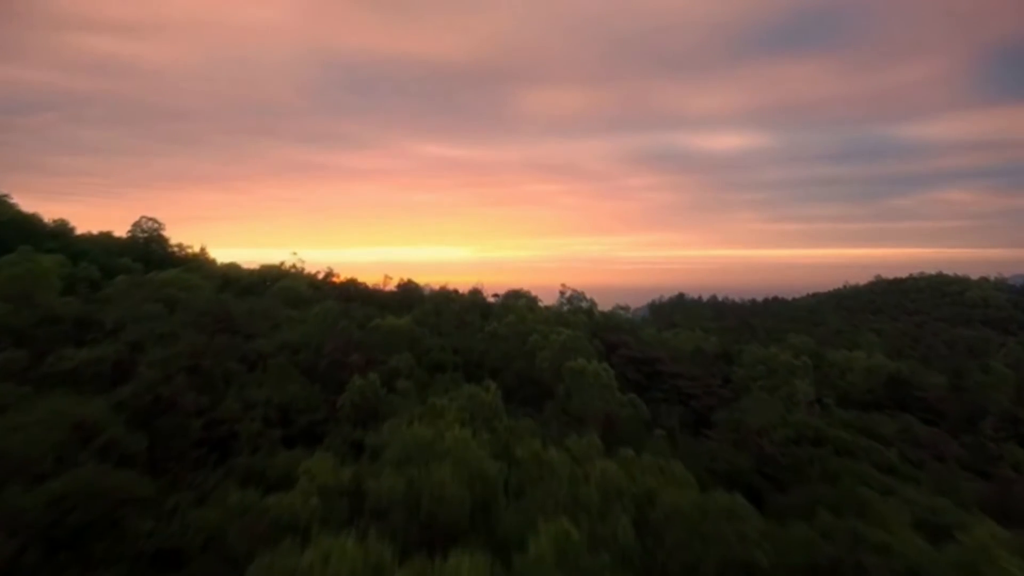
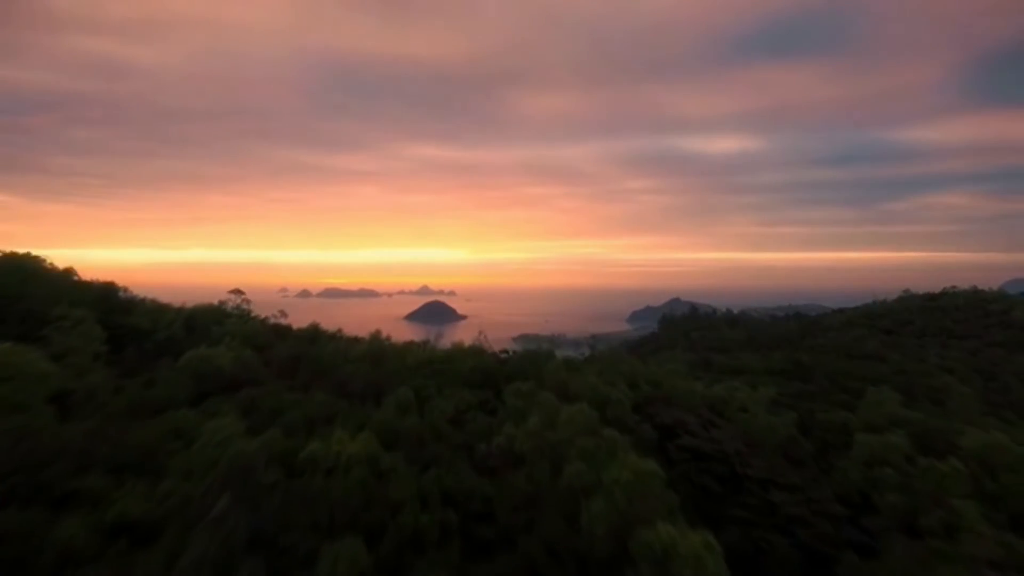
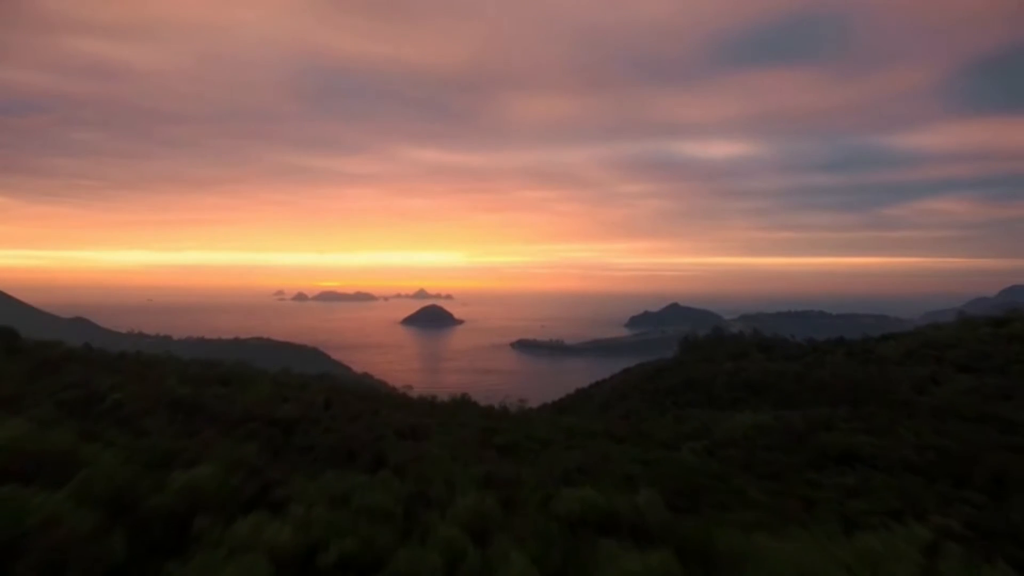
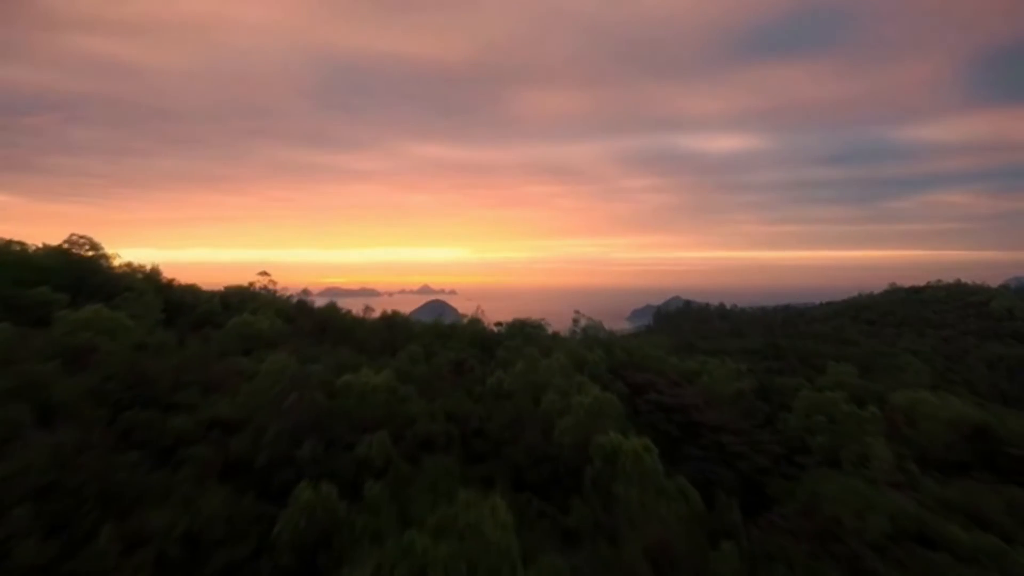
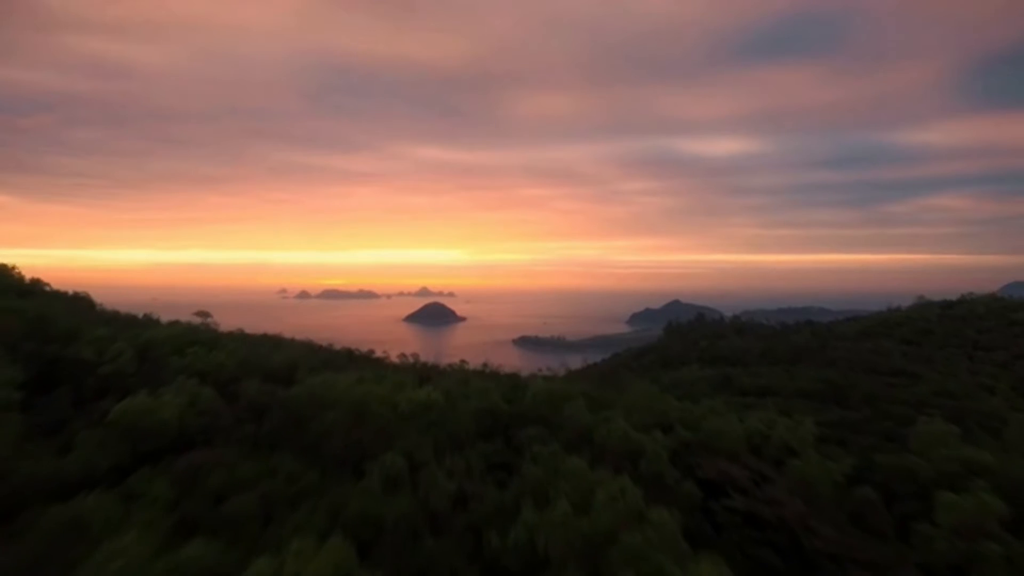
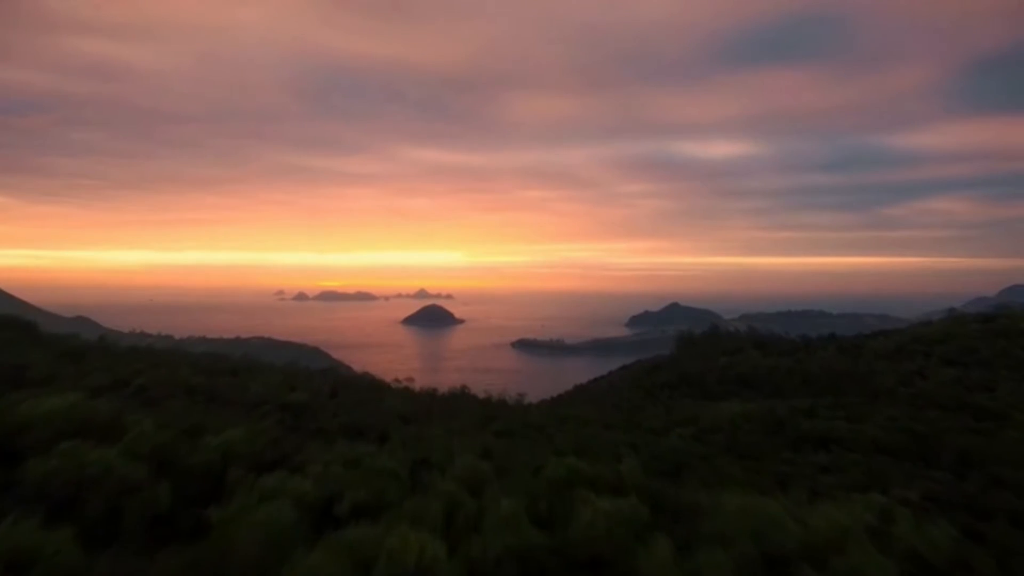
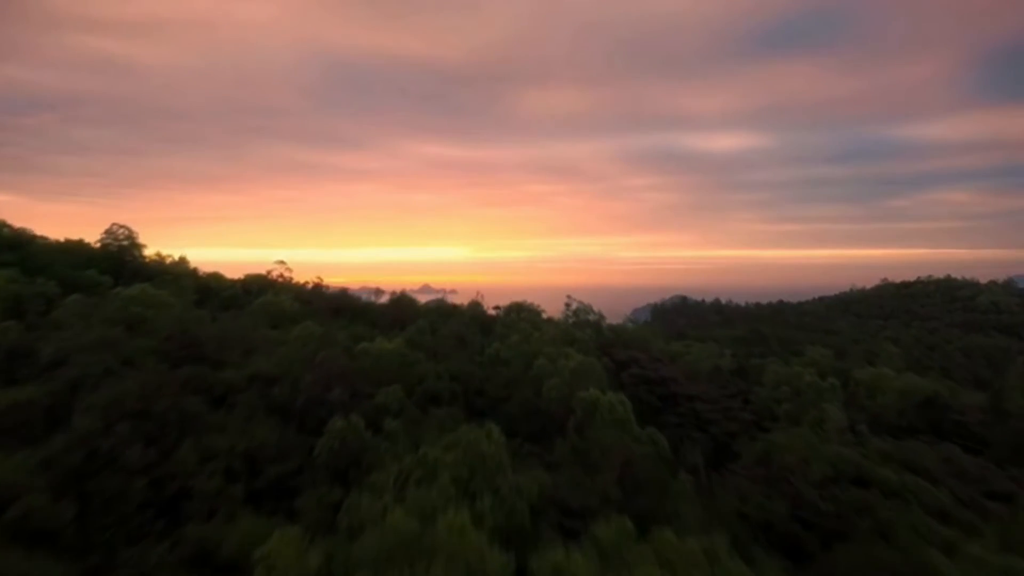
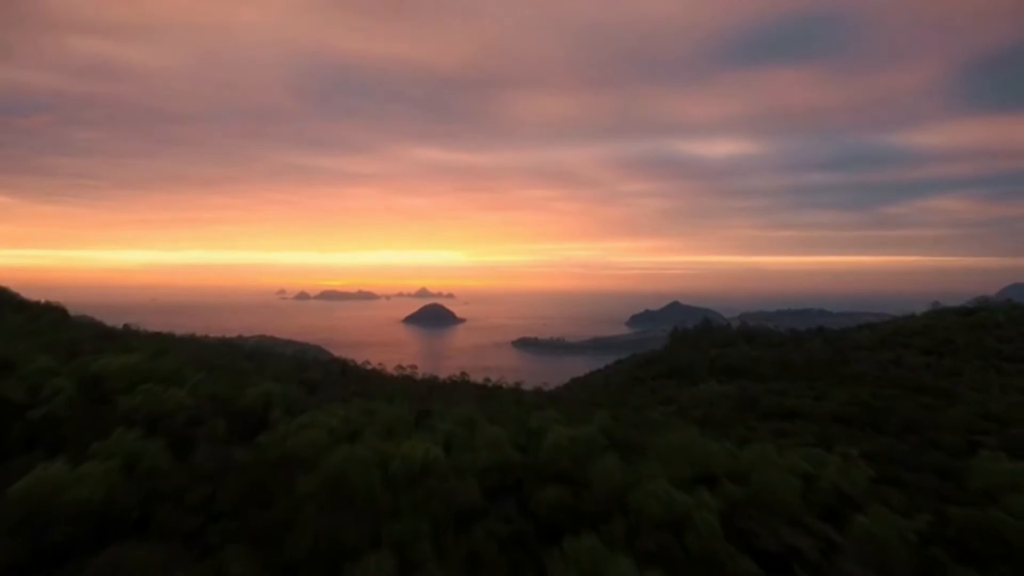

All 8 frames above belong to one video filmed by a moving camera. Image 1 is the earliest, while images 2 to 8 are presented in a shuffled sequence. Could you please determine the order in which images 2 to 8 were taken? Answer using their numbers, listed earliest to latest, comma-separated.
7, 4, 2, 5, 8, 6, 3
